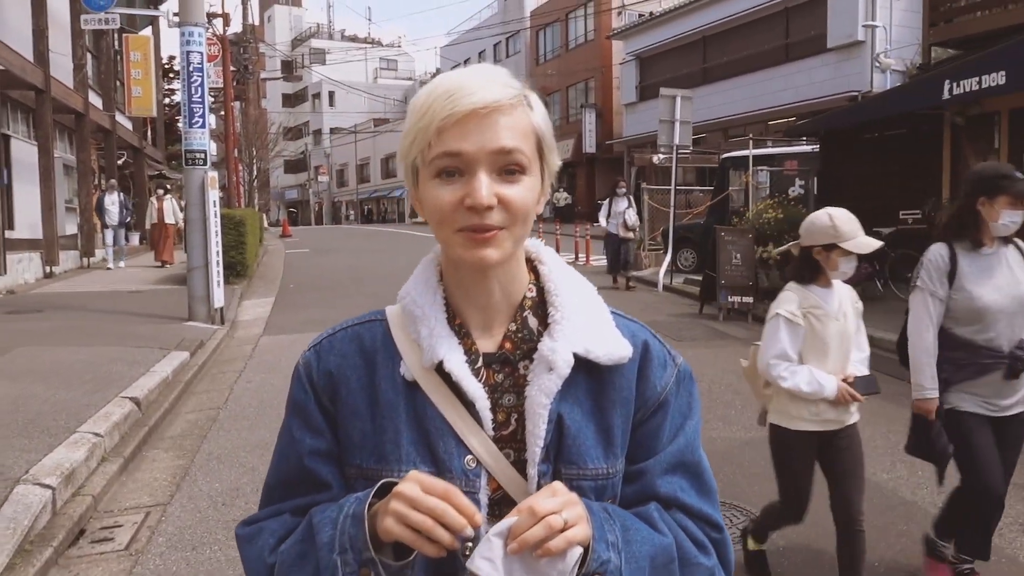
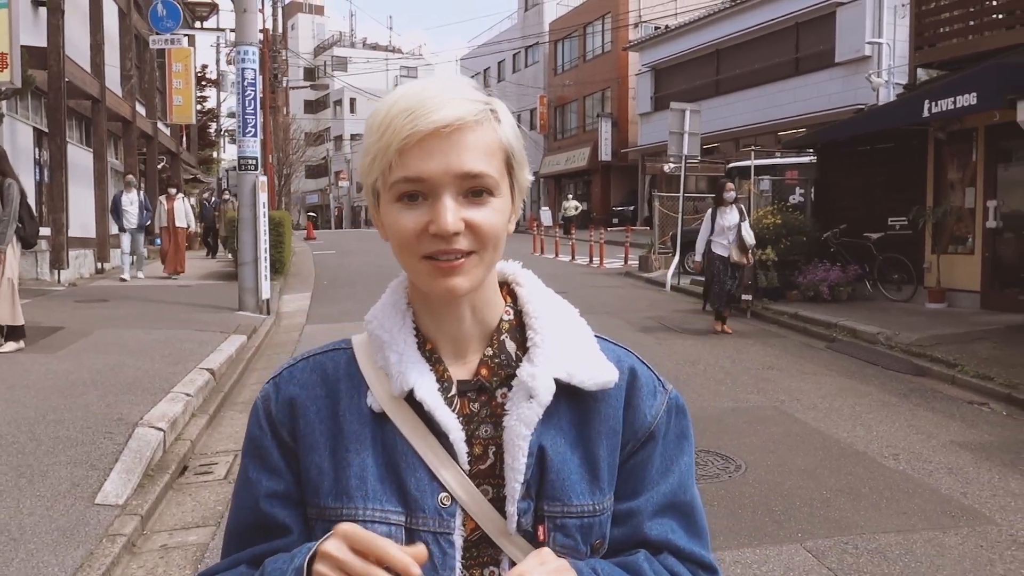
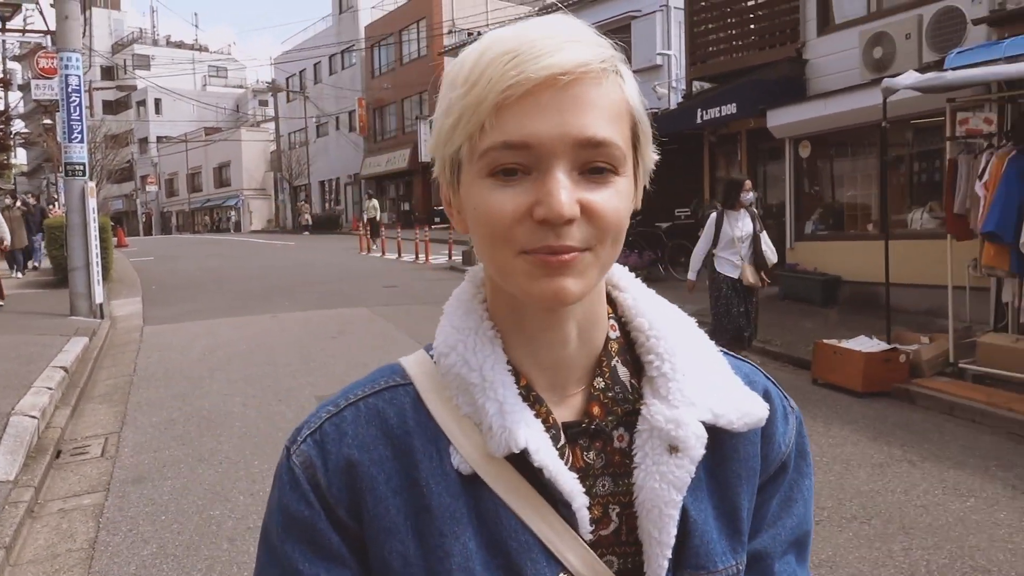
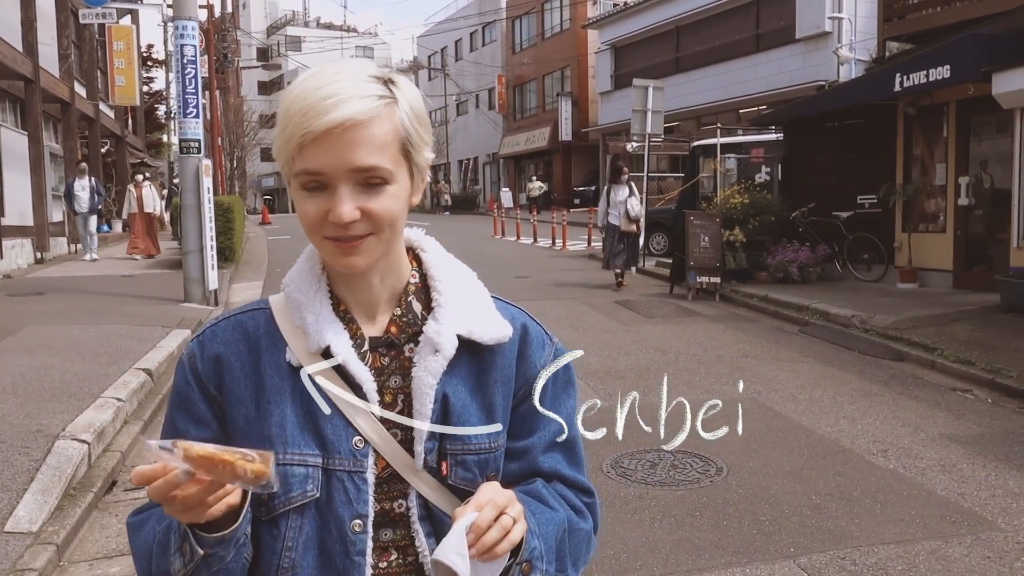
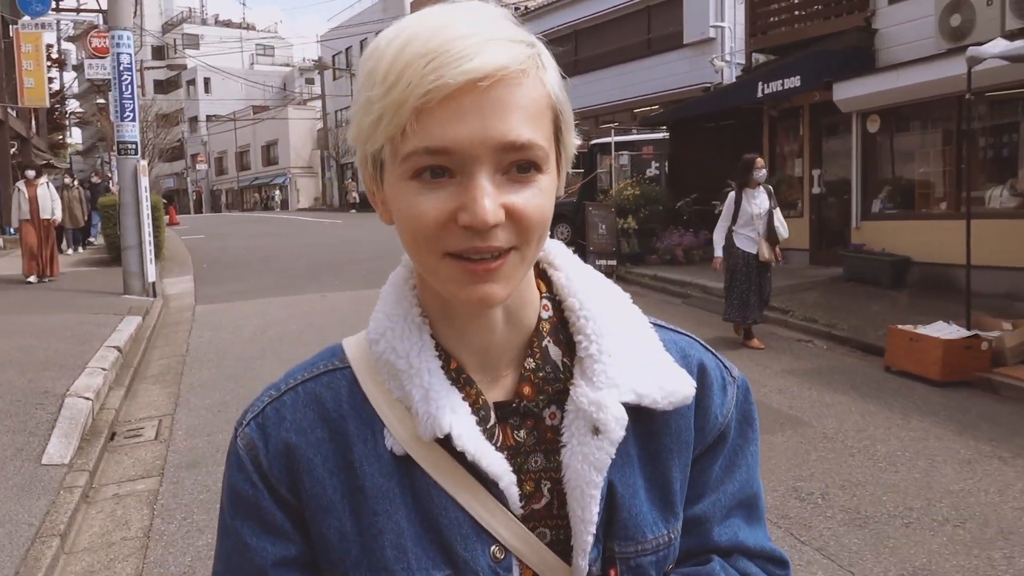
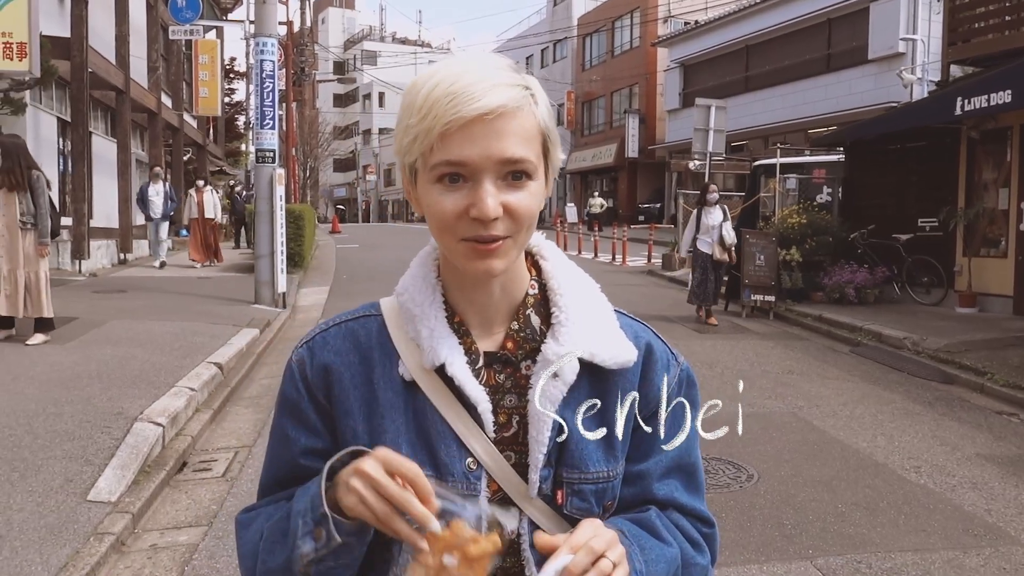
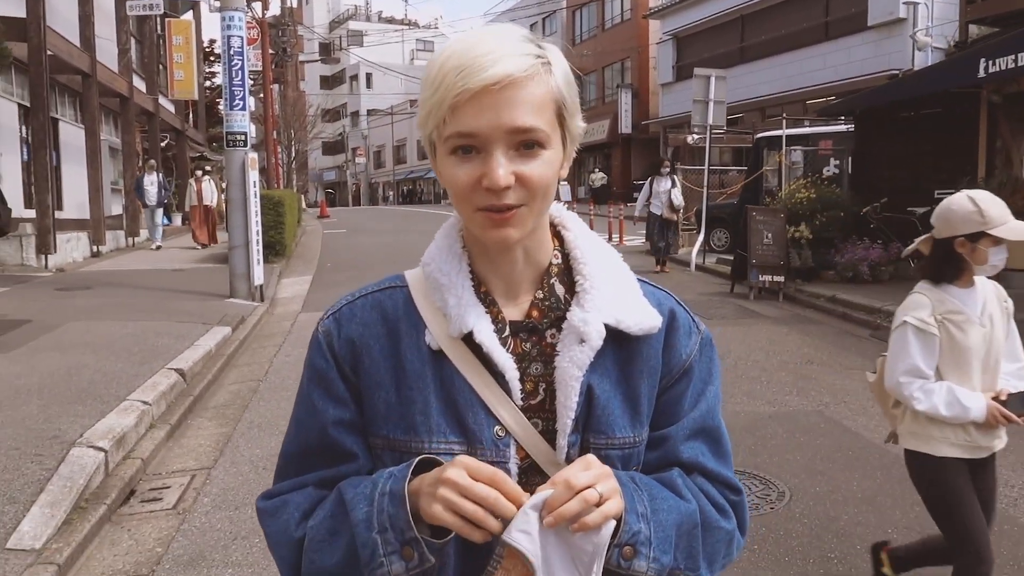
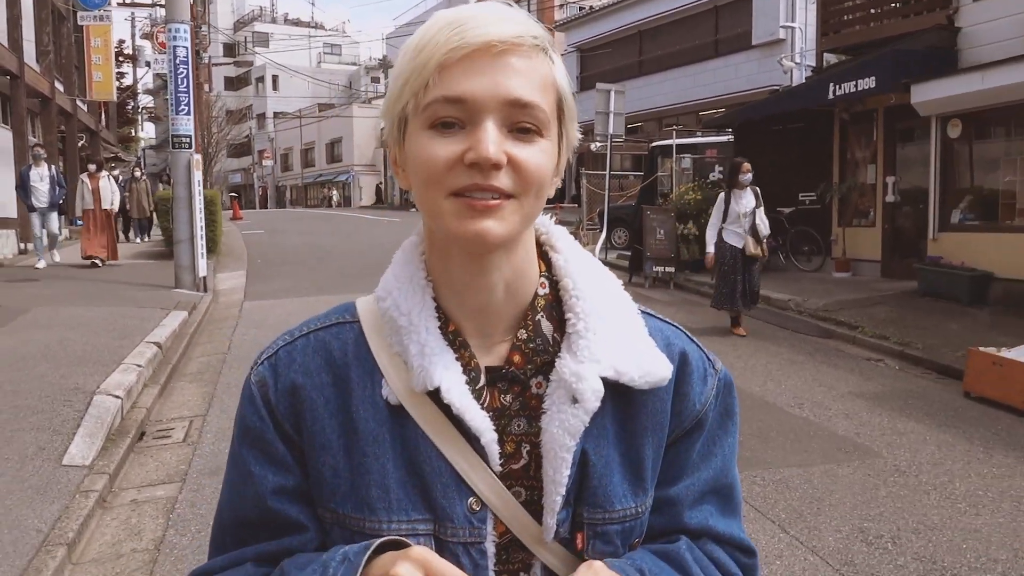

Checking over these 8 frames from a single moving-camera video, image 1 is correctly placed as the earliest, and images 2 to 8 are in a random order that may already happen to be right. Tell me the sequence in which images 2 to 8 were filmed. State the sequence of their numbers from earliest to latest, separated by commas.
7, 4, 6, 2, 8, 5, 3
